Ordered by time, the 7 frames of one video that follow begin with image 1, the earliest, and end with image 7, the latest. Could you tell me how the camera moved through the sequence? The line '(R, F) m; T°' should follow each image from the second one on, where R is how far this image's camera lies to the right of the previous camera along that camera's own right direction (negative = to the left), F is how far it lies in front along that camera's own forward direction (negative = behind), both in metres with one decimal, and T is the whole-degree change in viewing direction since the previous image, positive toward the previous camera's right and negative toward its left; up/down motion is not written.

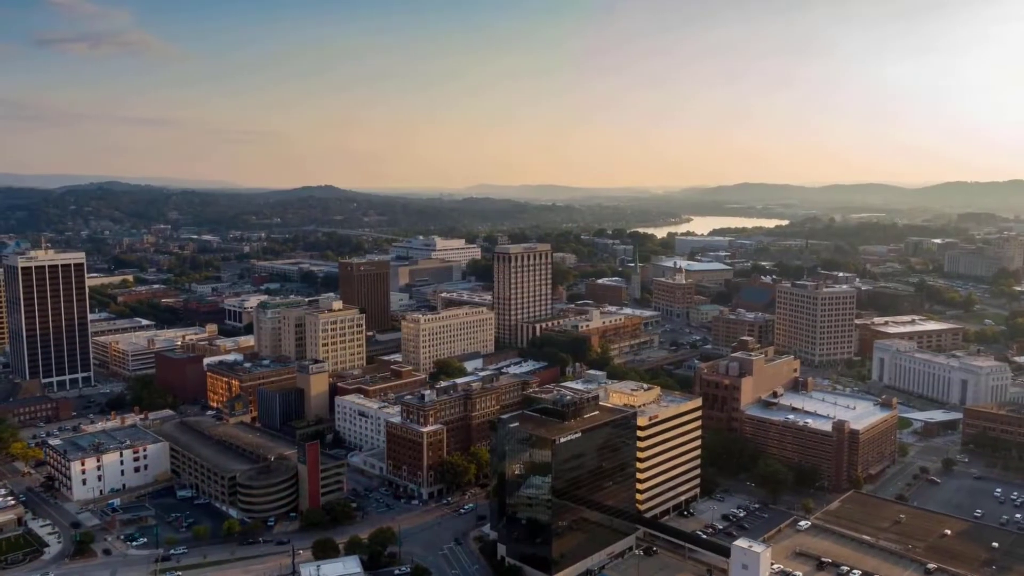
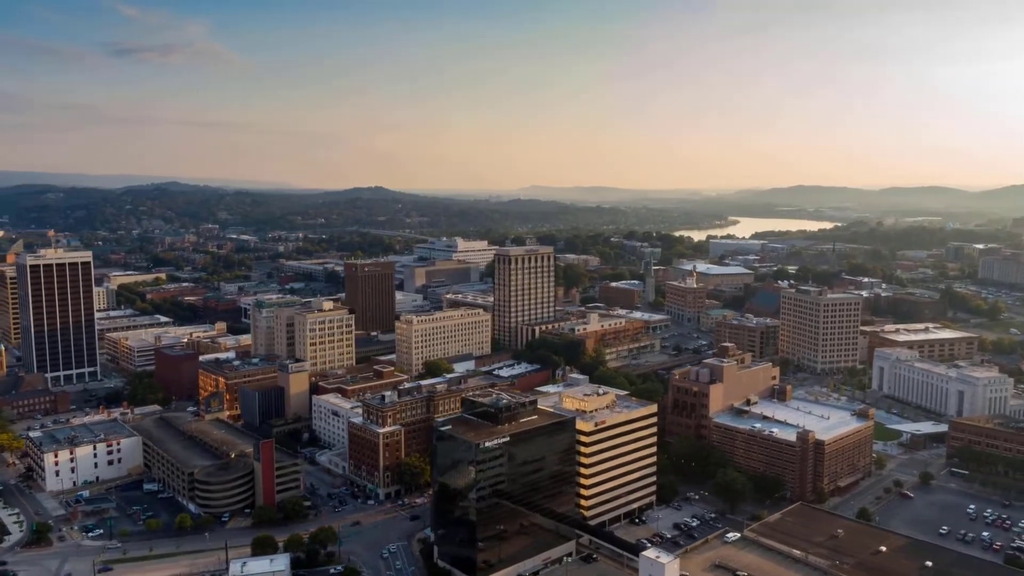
(+5.0, +0.3) m; -4°
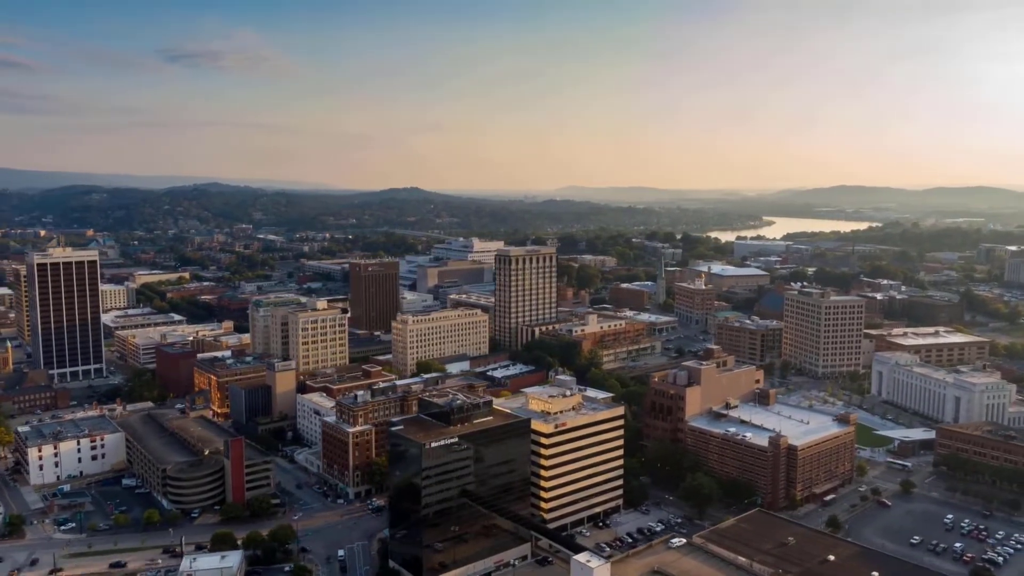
(+3.6, +0.2) m; -3°
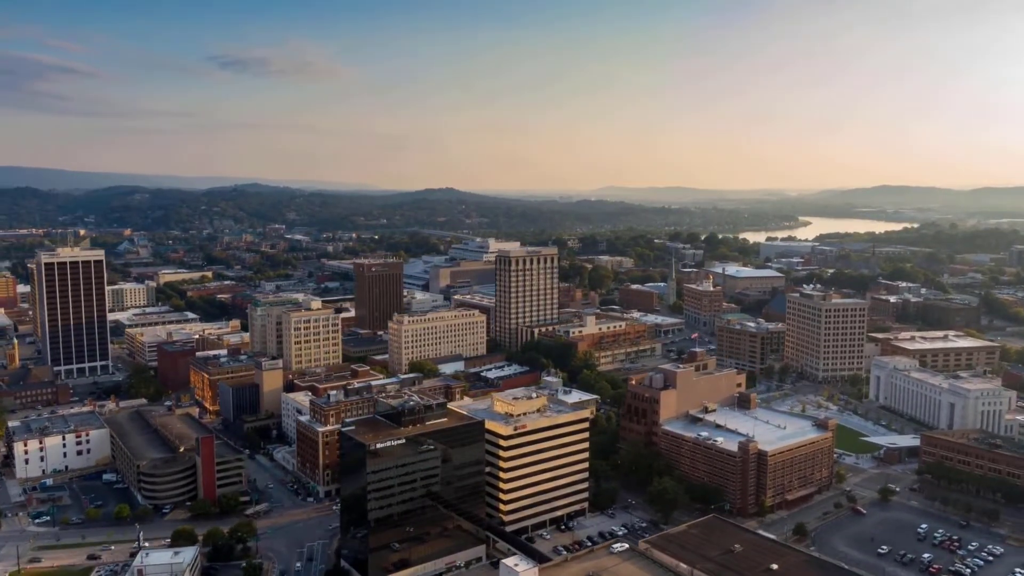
(+3.6, +0.2) m; -3°
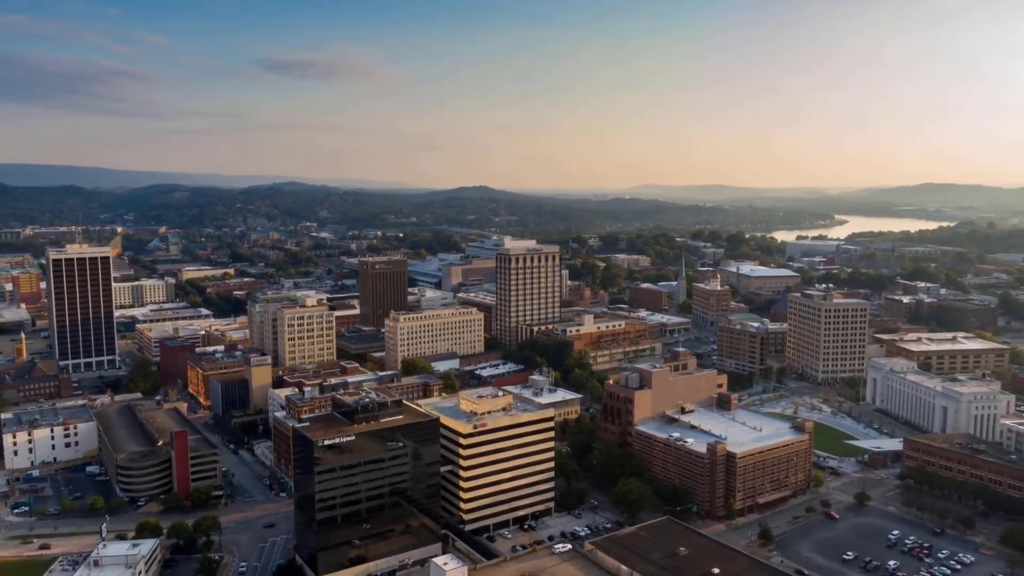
(+3.5, +0.2) m; -3°
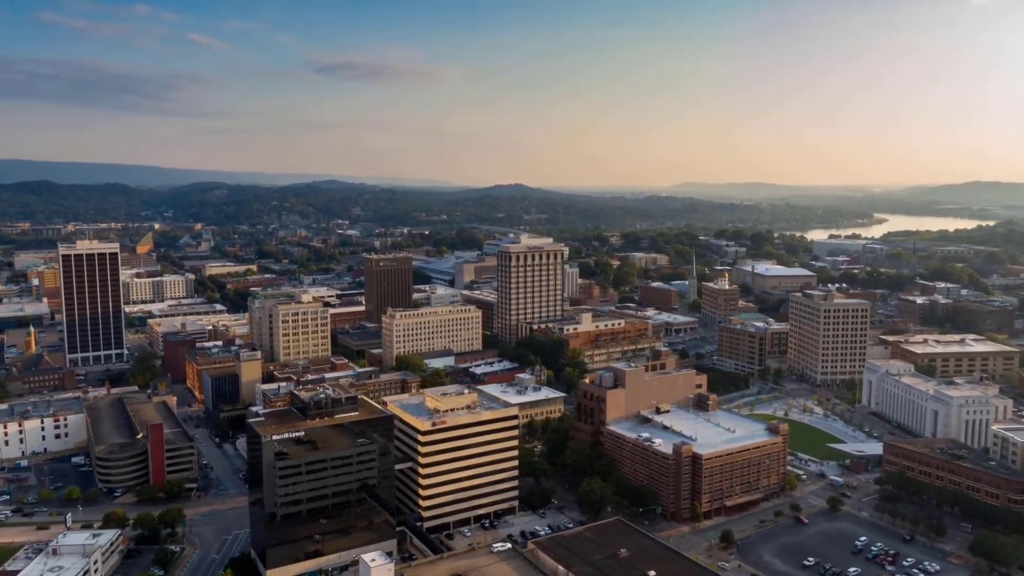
(+3.6, +0.2) m; -3°
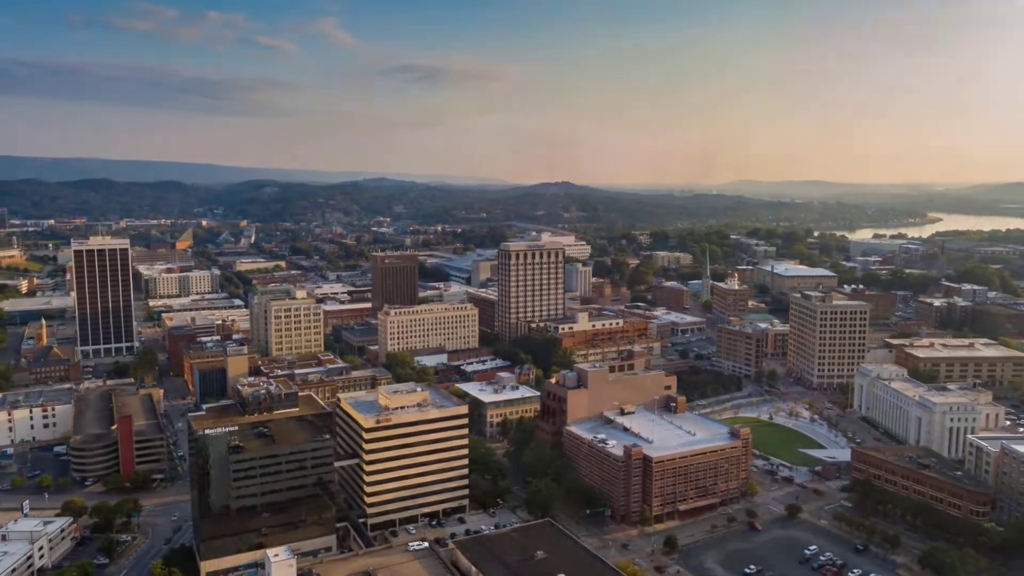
(+4.9, +0.3) m; -4°
